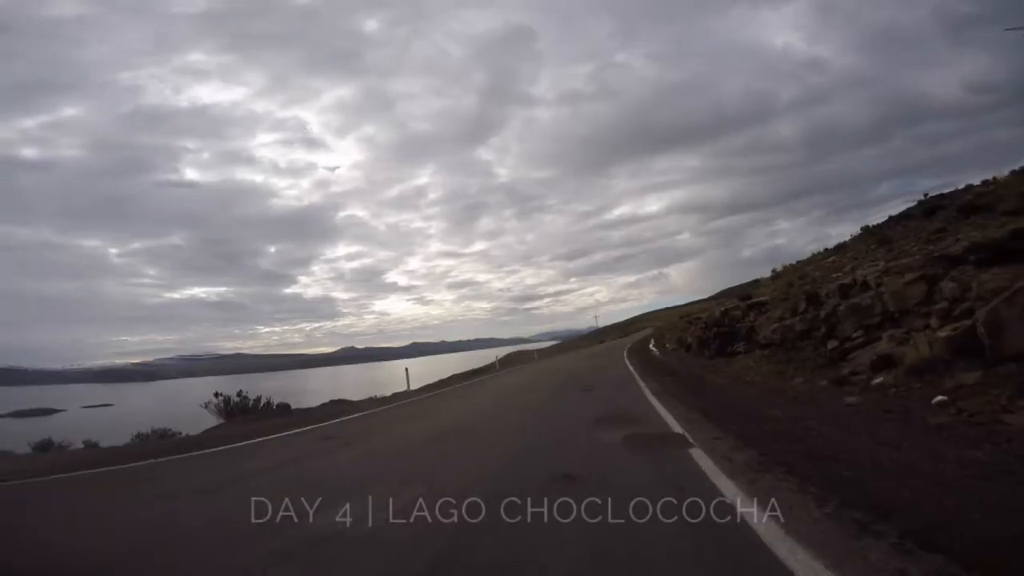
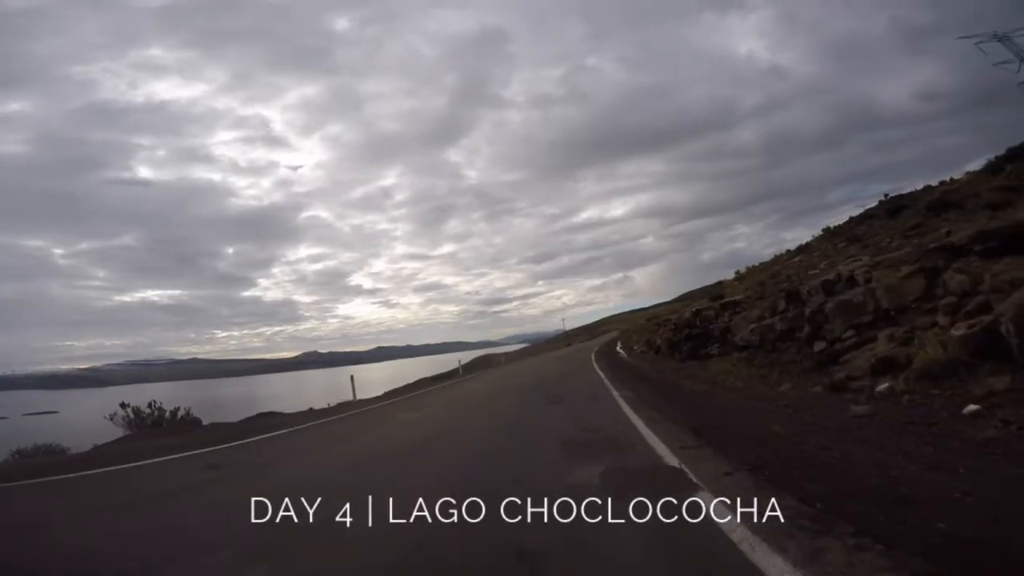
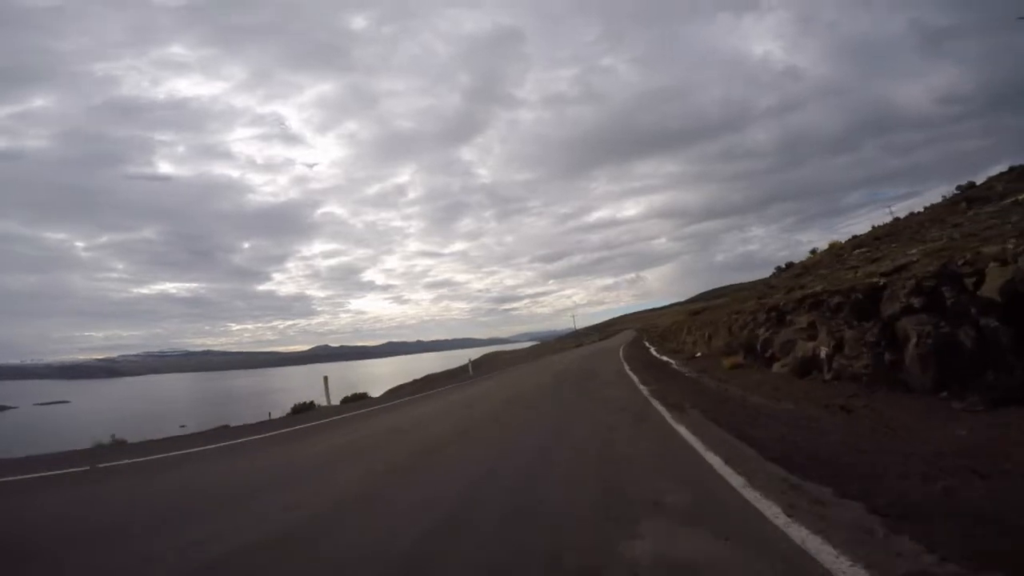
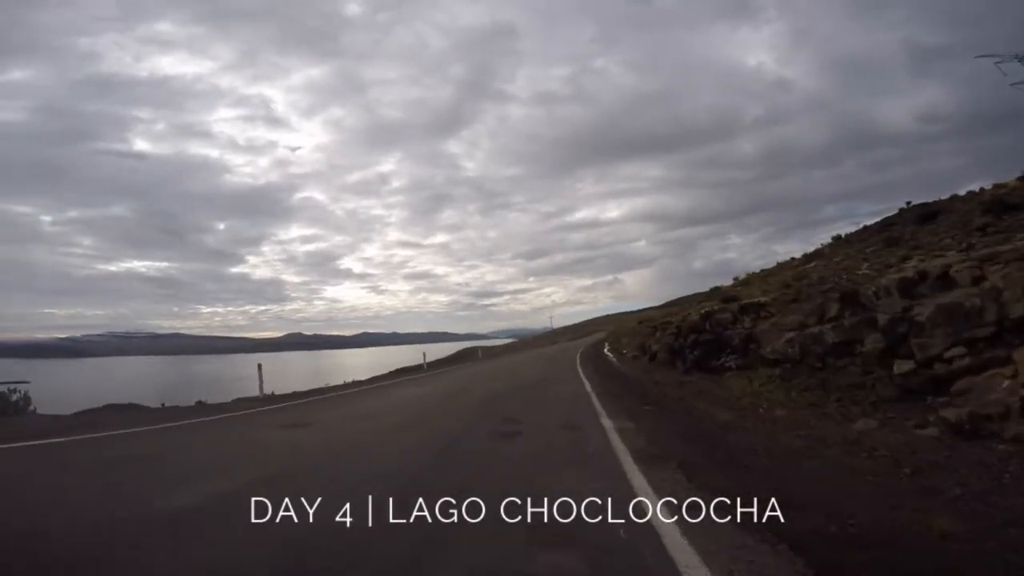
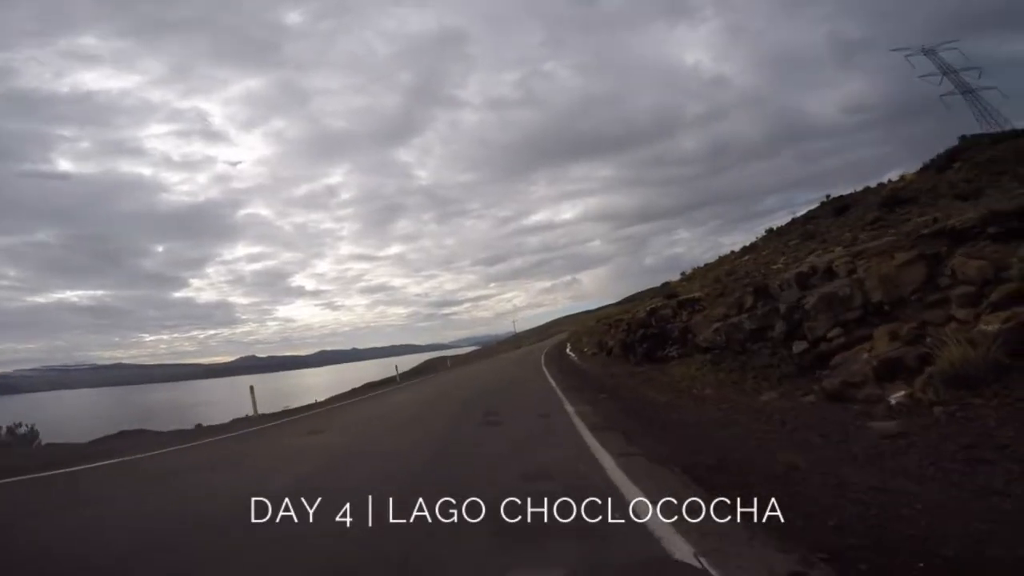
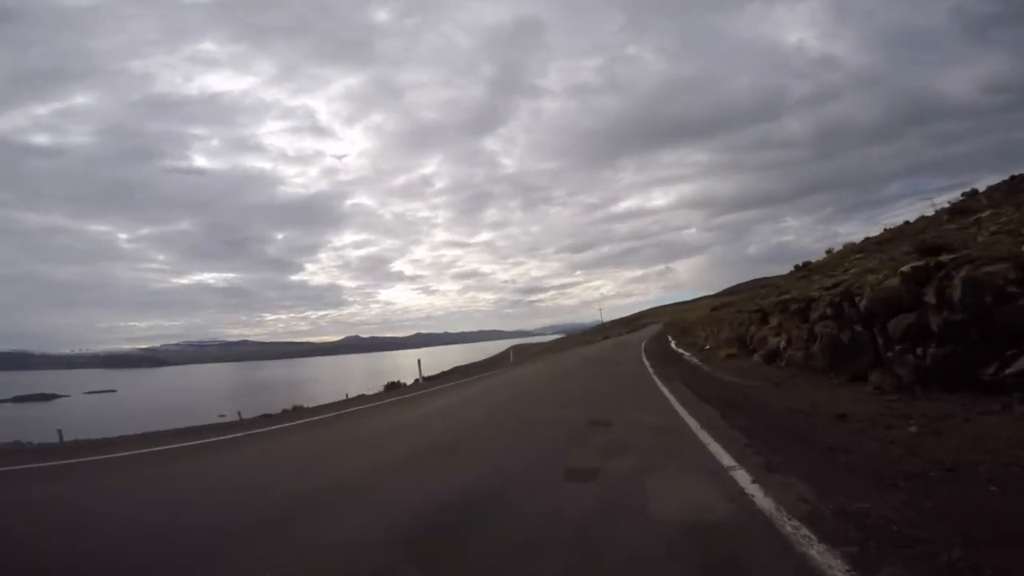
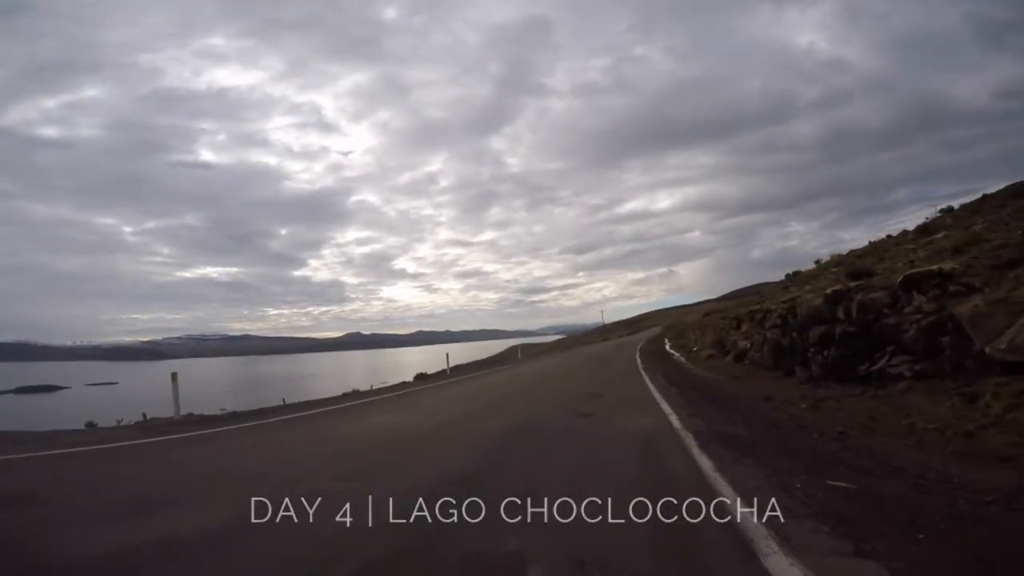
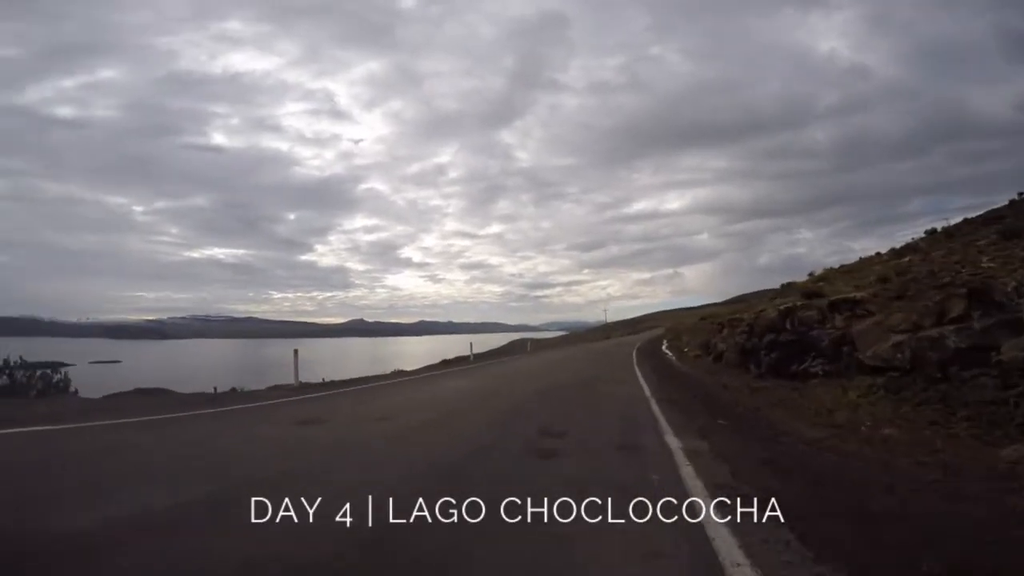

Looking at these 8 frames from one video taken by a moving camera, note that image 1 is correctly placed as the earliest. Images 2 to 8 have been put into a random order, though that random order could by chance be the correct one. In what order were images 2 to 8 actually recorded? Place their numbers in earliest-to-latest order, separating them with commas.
2, 5, 4, 8, 7, 6, 3
